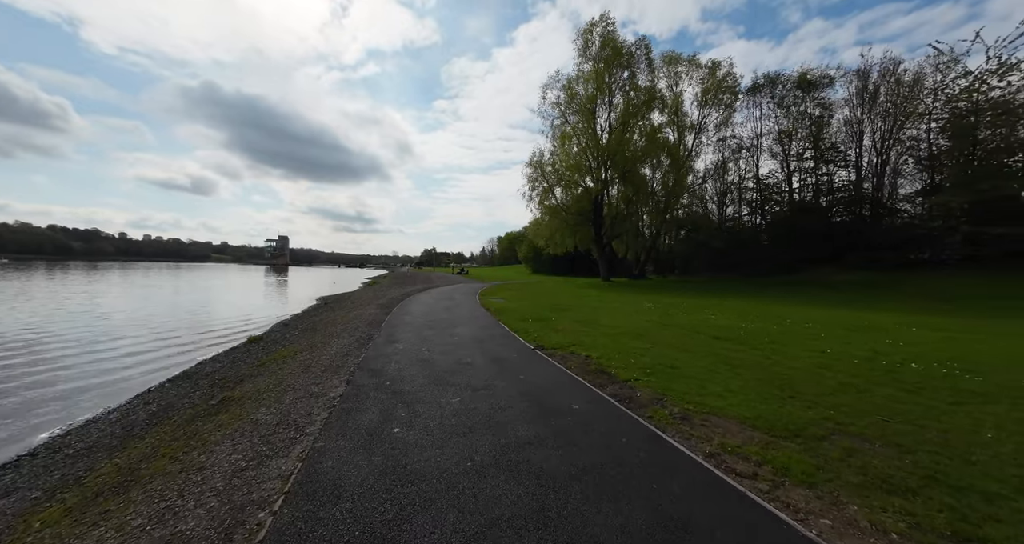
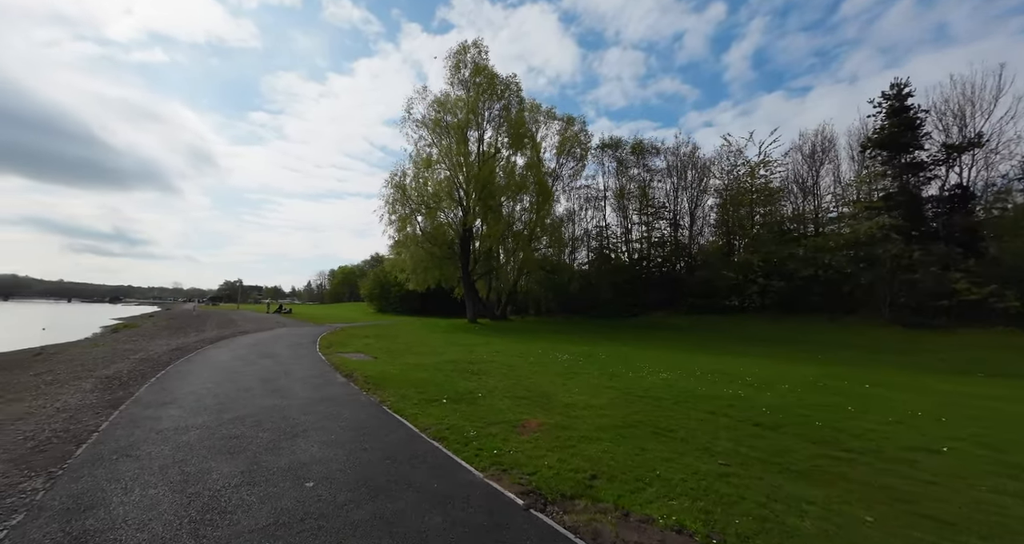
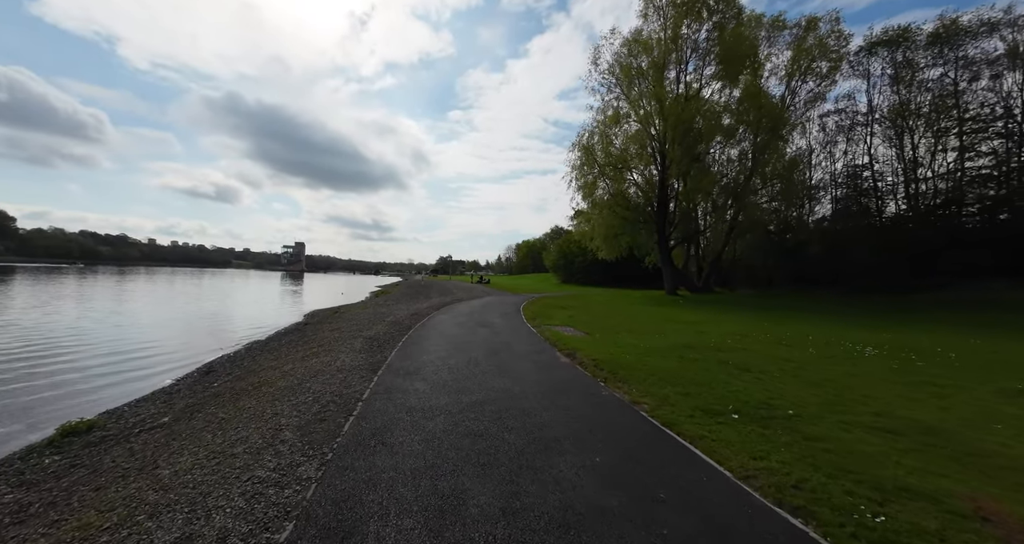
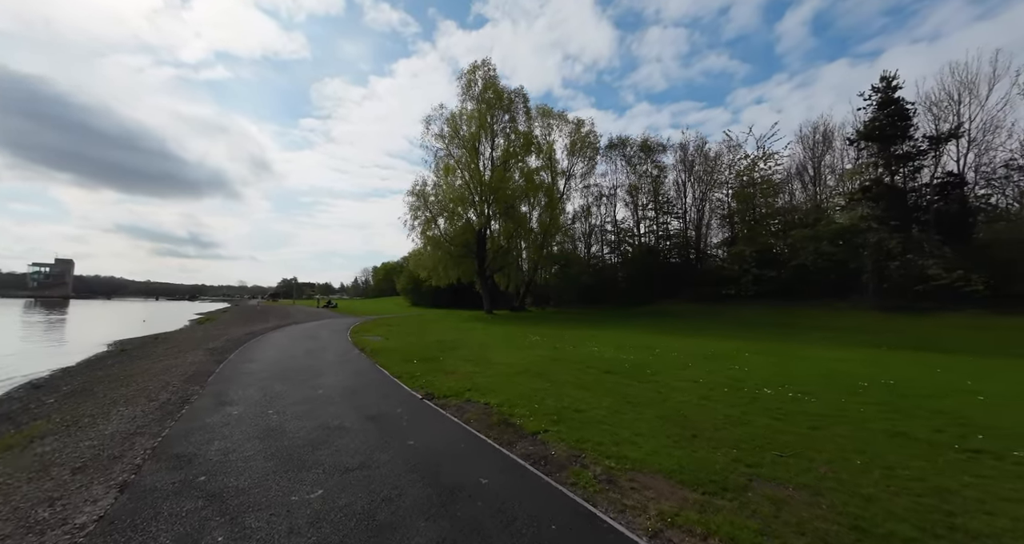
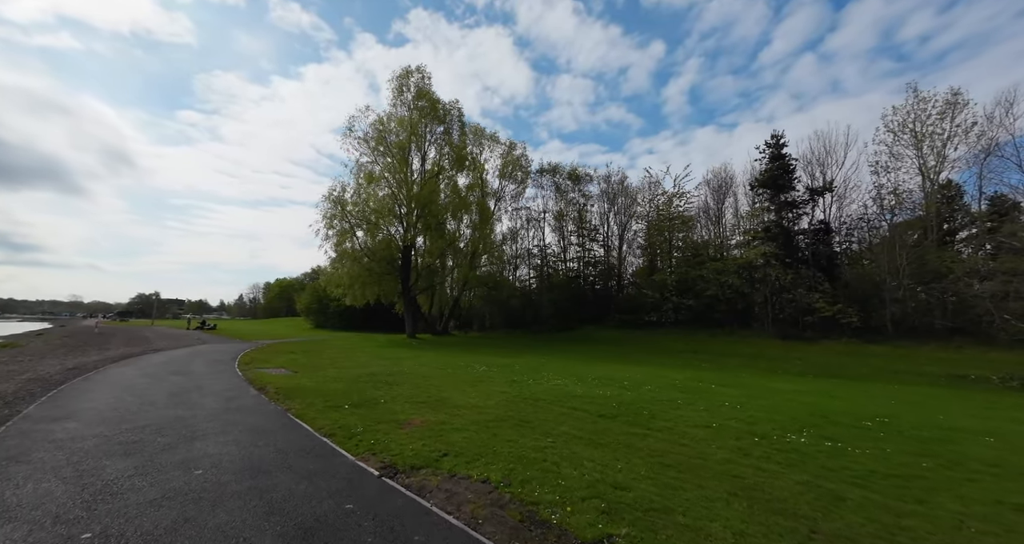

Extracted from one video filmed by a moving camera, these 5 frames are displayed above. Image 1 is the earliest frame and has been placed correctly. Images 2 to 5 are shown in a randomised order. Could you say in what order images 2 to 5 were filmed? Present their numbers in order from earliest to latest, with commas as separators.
4, 5, 2, 3
